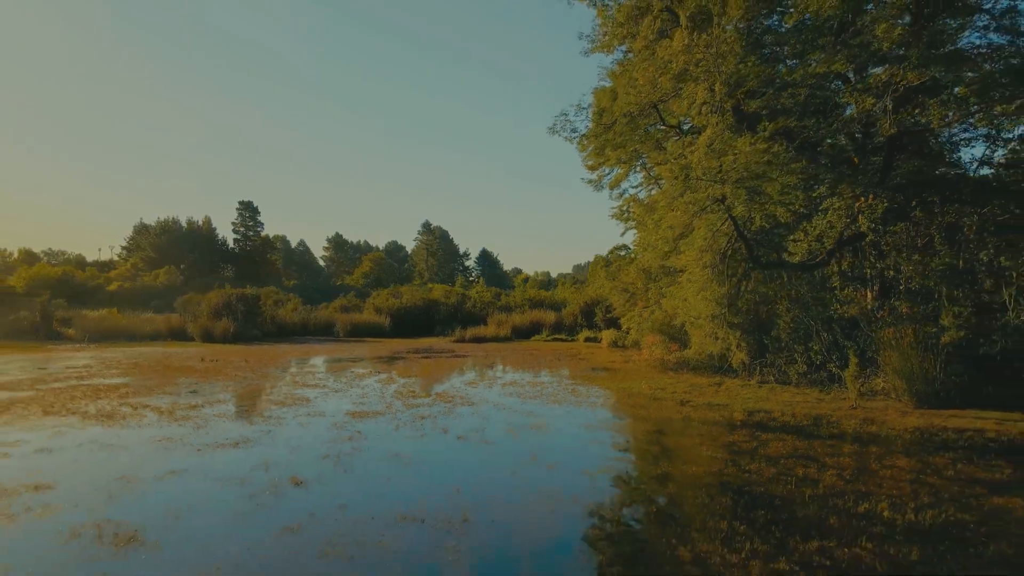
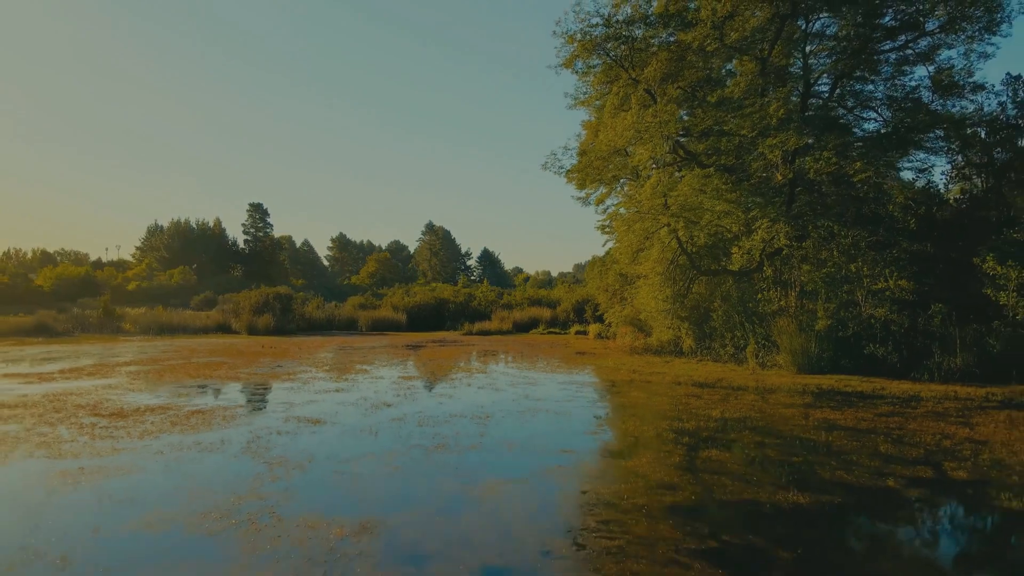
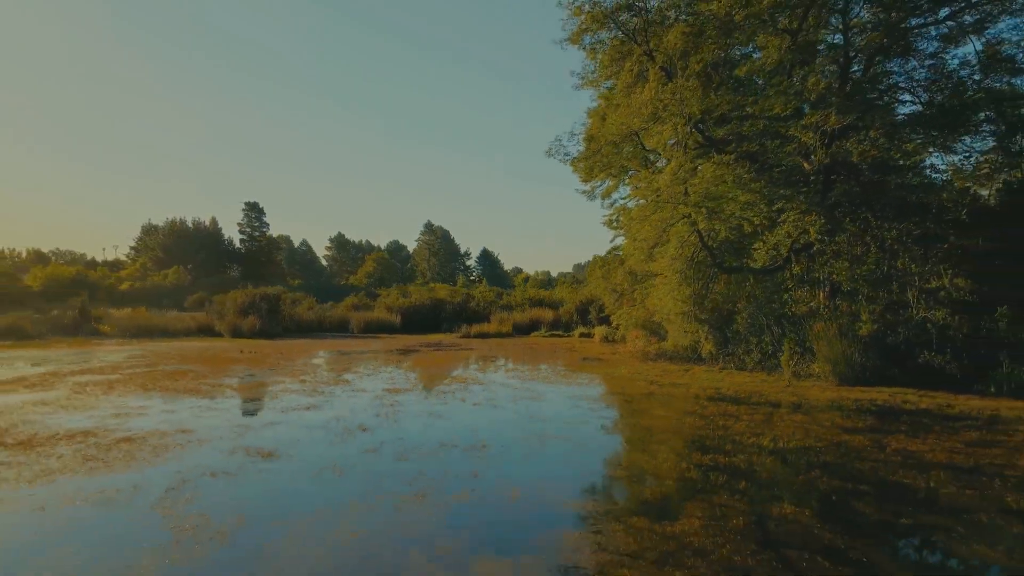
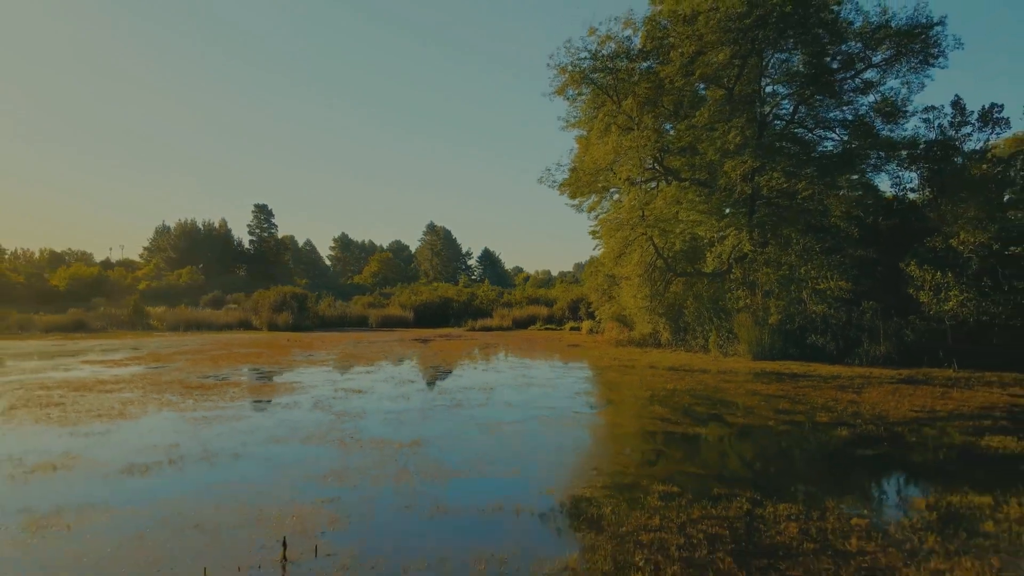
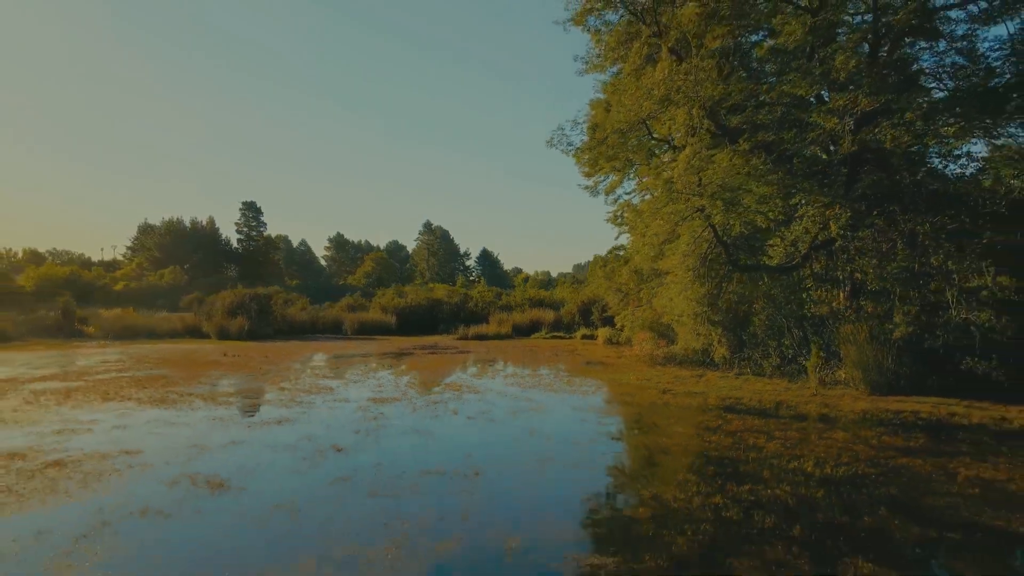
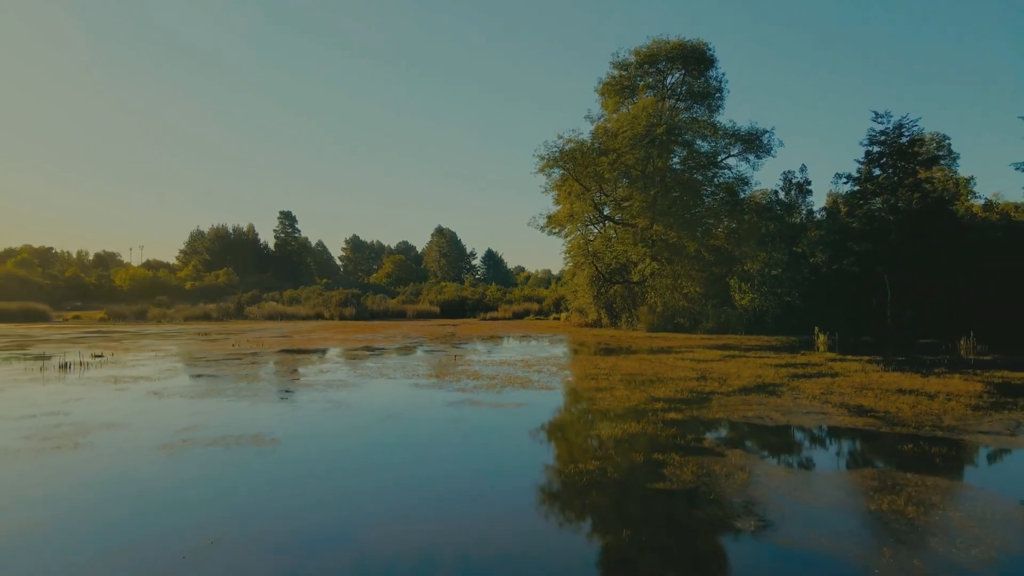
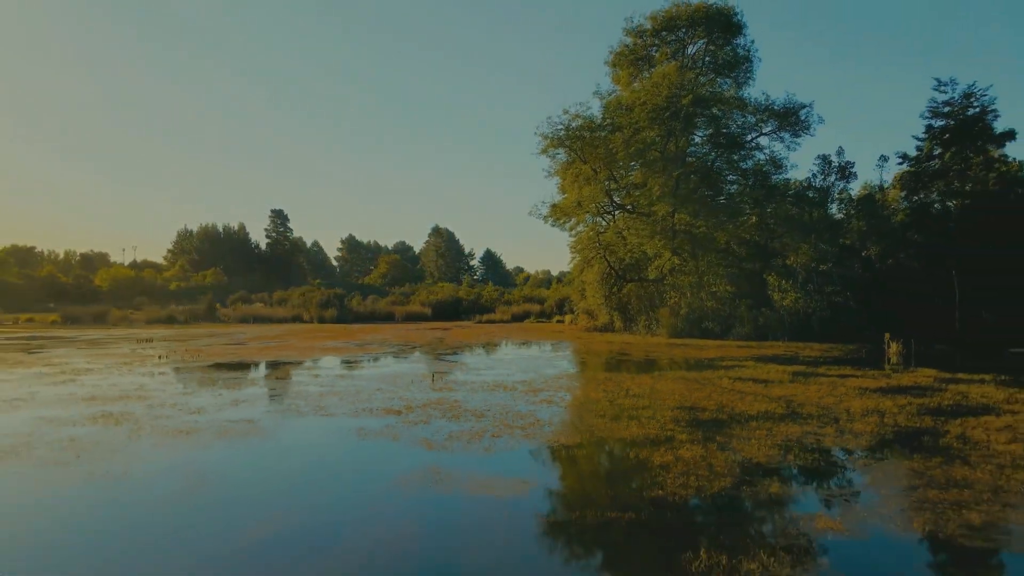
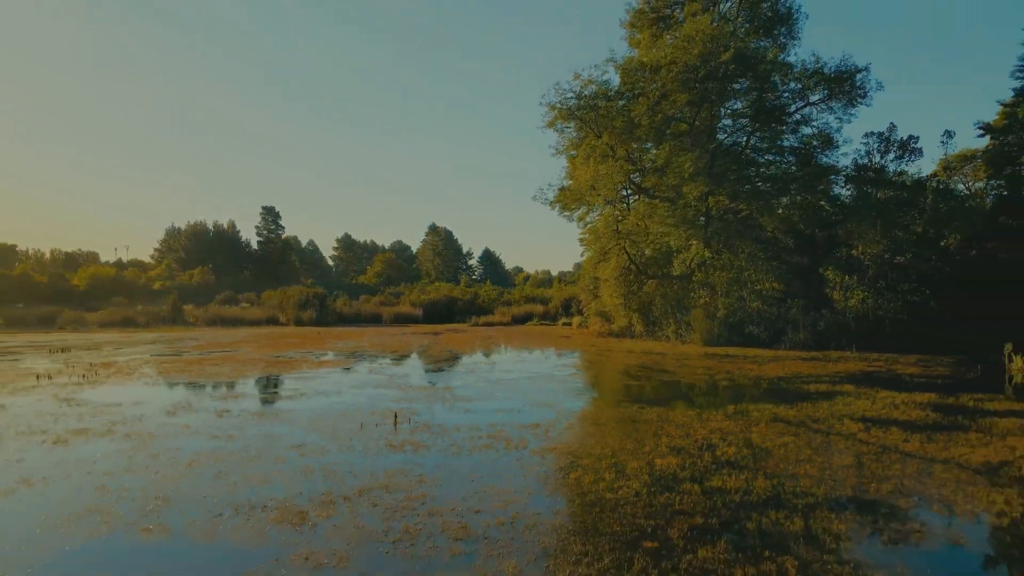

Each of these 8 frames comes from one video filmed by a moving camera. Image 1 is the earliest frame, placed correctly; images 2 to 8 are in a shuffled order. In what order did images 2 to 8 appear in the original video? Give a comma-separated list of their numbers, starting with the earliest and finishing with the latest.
5, 3, 2, 4, 8, 7, 6
